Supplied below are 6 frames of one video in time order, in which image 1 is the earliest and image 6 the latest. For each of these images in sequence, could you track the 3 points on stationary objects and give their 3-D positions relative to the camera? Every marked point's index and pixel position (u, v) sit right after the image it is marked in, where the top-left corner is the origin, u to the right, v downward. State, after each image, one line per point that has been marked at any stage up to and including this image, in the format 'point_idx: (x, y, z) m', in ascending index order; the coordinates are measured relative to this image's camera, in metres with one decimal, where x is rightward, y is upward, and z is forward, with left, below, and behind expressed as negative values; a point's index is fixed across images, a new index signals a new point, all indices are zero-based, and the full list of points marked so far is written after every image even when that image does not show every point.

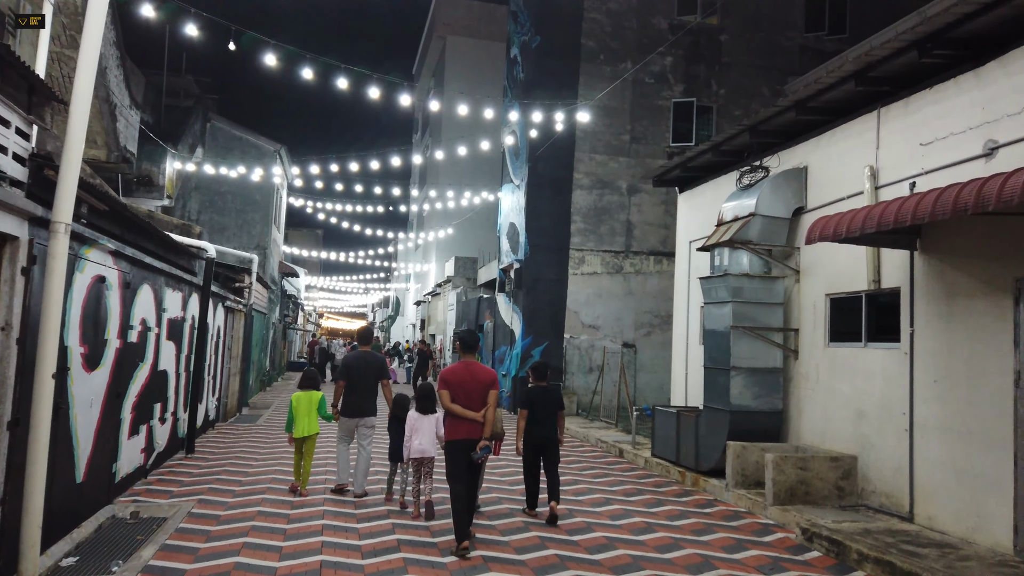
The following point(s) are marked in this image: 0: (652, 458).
0: (+1.9, -2.4, +10.2) m
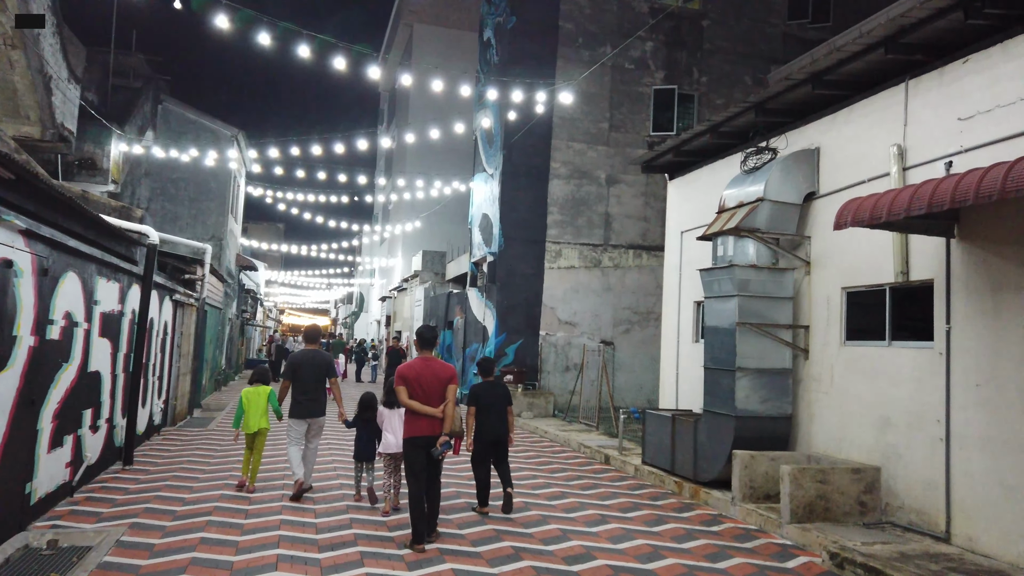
0: (+1.7, -2.3, +9.4) m
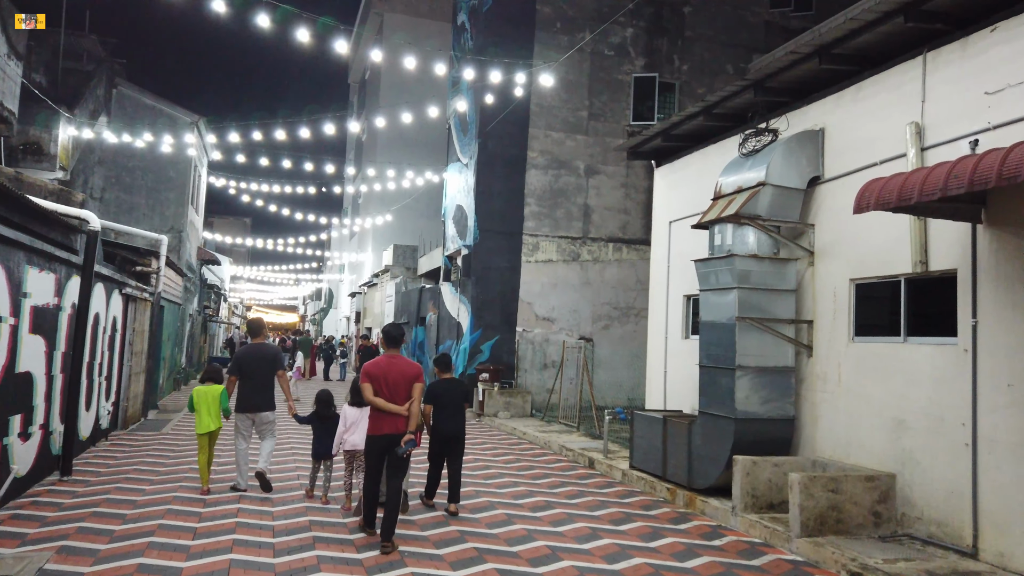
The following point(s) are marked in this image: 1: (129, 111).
0: (+1.4, -2.2, +8.8) m
1: (-9.4, +4.3, +18.0) m
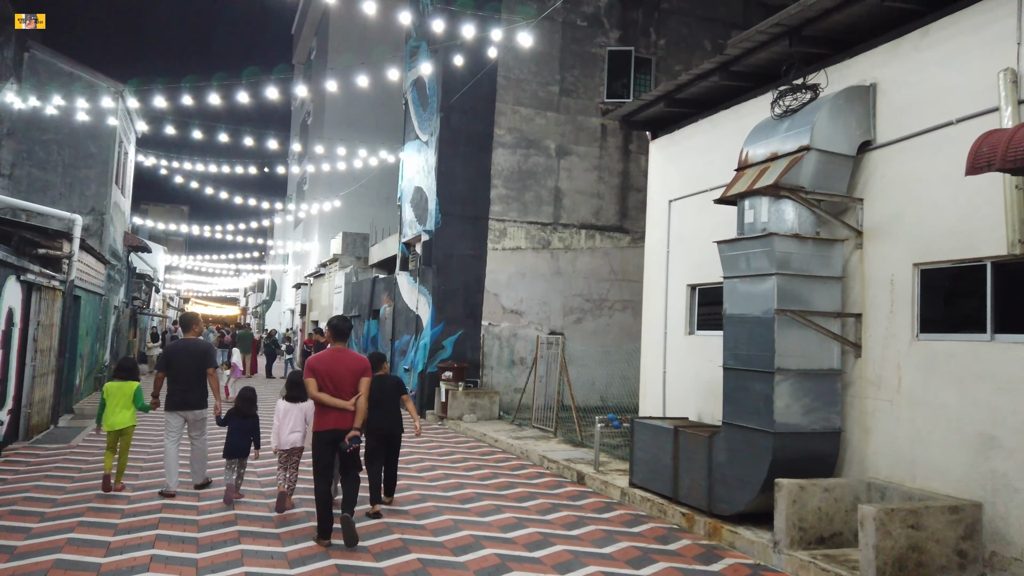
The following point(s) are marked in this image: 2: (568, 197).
0: (+1.2, -2.1, +7.5) m
1: (-10.1, +4.6, +15.8) m
2: (+1.2, +1.9, +15.3) m
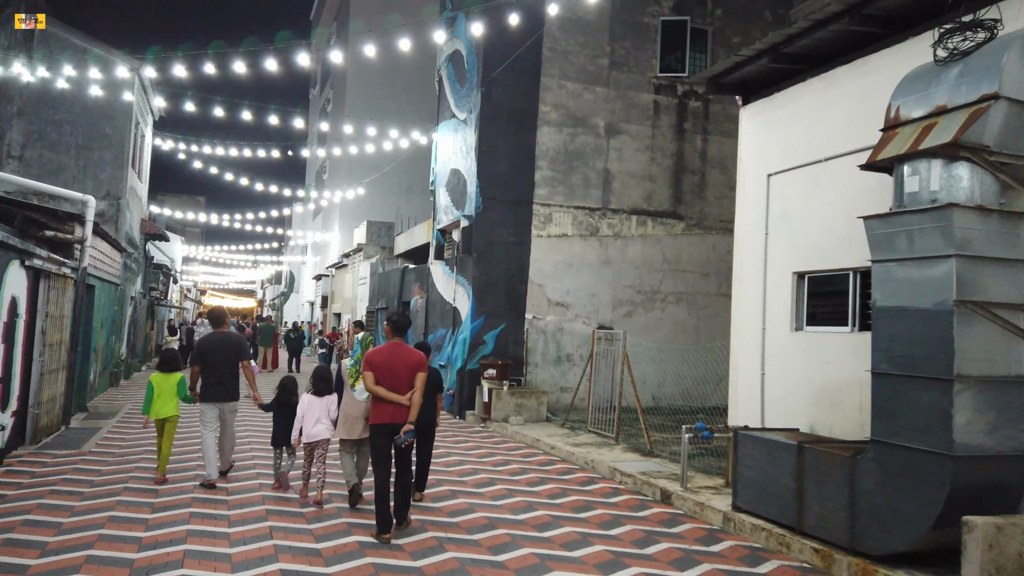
0: (+1.9, -2.0, +6.3) m
1: (-9.3, +4.8, +14.8) m
2: (+2.0, +2.1, +14.1) m
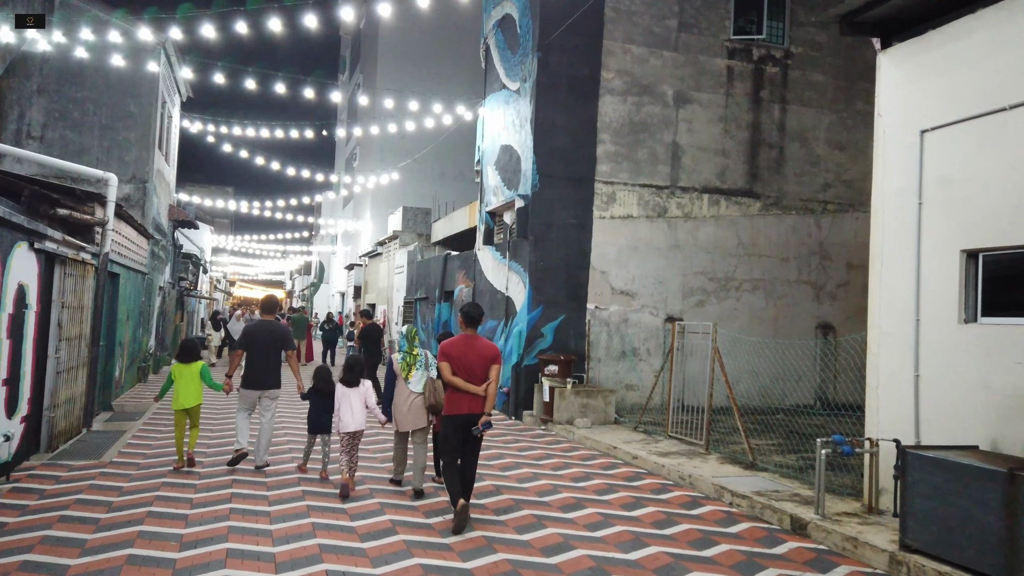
0: (+2.7, -1.8, +5.0) m
1: (-8.2, +5.0, +13.7) m
2: (+3.0, +2.3, +12.7) m
